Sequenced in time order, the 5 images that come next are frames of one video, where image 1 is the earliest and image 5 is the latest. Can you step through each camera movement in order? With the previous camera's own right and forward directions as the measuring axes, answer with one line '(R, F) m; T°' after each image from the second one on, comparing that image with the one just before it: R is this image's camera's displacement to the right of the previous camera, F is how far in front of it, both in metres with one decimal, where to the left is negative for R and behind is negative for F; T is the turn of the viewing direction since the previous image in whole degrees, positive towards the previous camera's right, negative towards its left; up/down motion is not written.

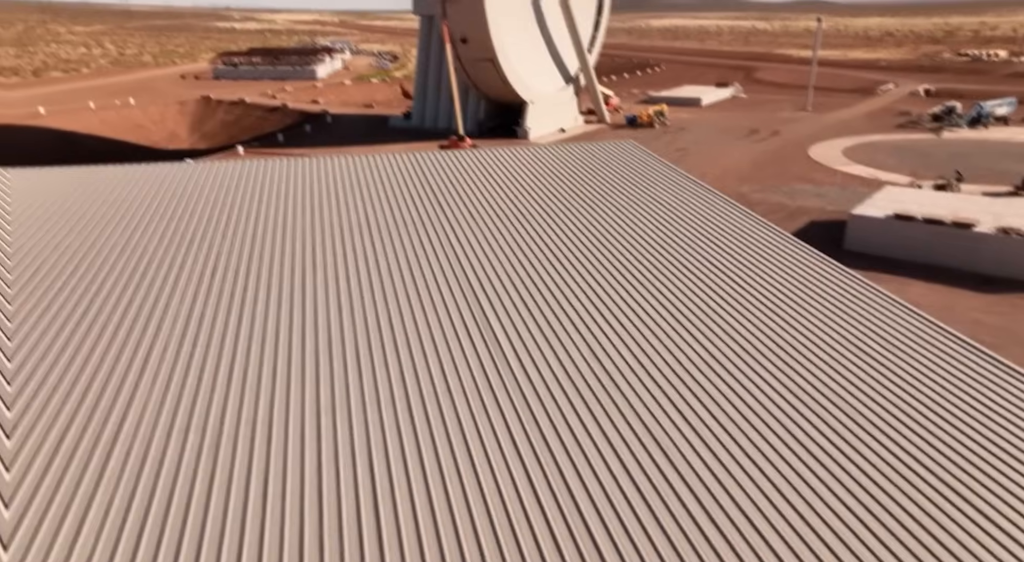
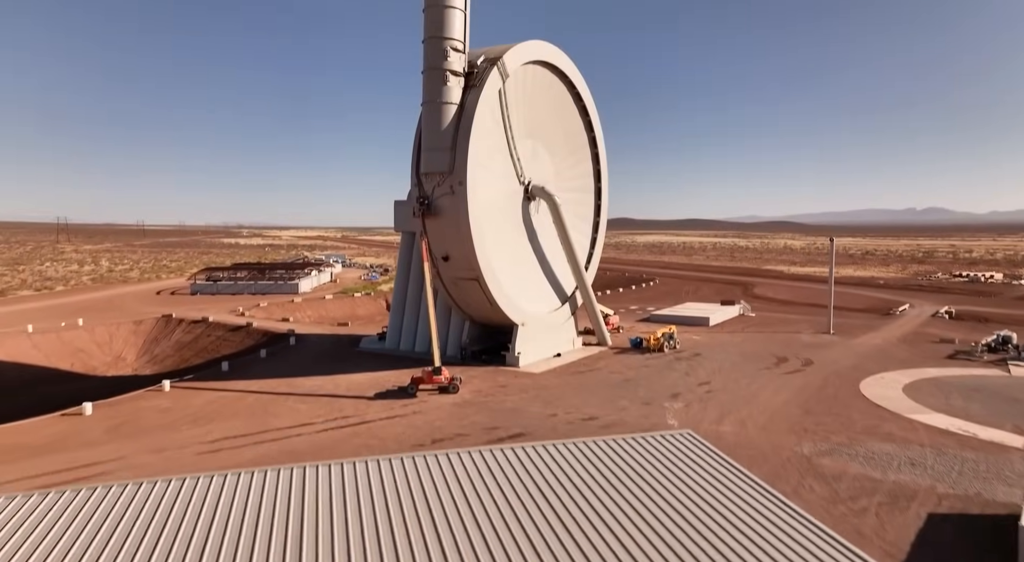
(+0.4, +4.4) m; 0°
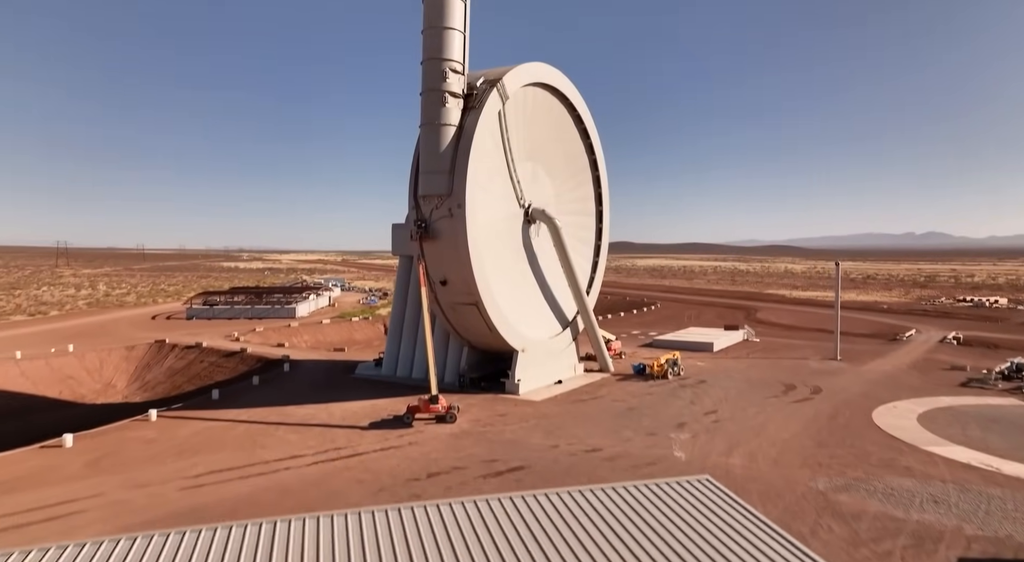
(0.0, +0.6) m; 0°
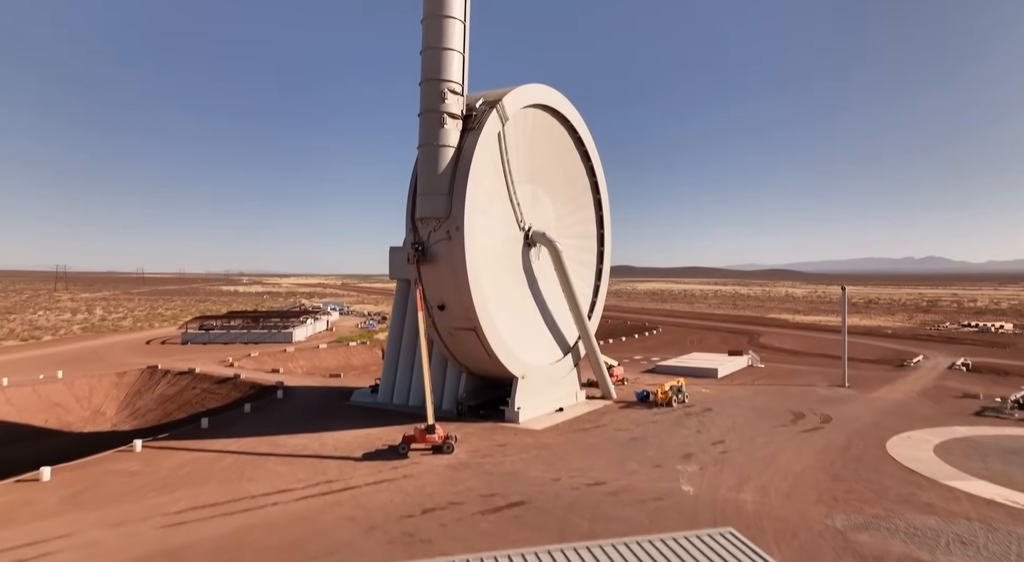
(0.0, +0.6) m; 0°
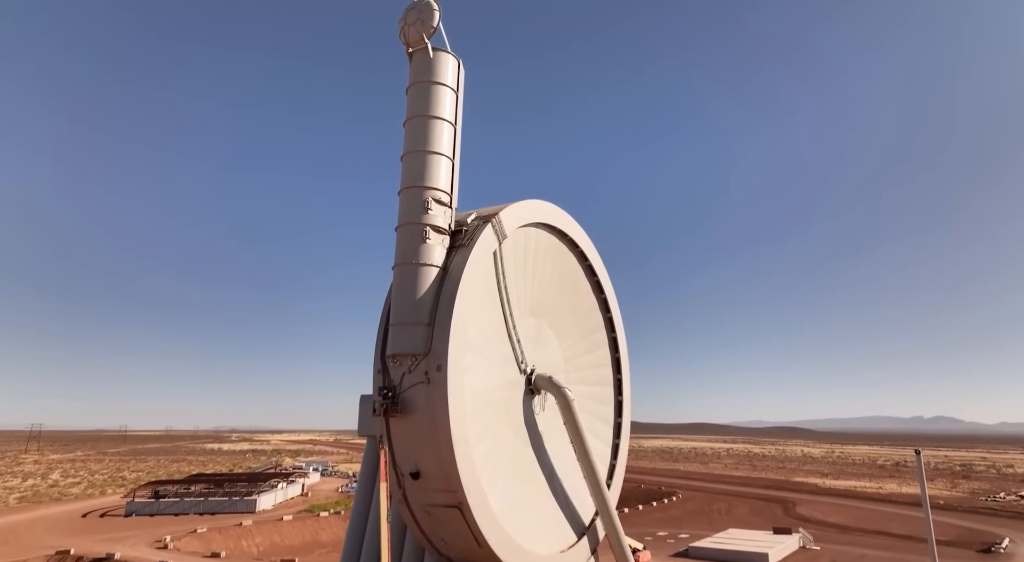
(+0.1, +4.2) m; 0°
